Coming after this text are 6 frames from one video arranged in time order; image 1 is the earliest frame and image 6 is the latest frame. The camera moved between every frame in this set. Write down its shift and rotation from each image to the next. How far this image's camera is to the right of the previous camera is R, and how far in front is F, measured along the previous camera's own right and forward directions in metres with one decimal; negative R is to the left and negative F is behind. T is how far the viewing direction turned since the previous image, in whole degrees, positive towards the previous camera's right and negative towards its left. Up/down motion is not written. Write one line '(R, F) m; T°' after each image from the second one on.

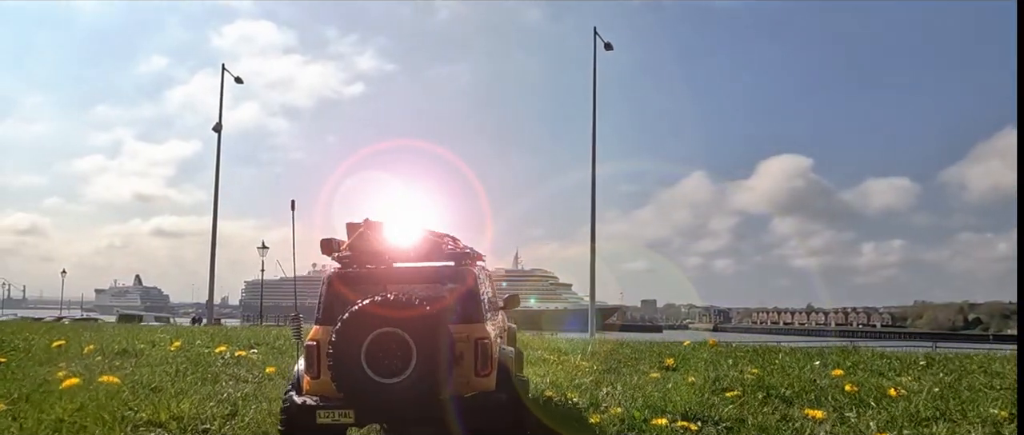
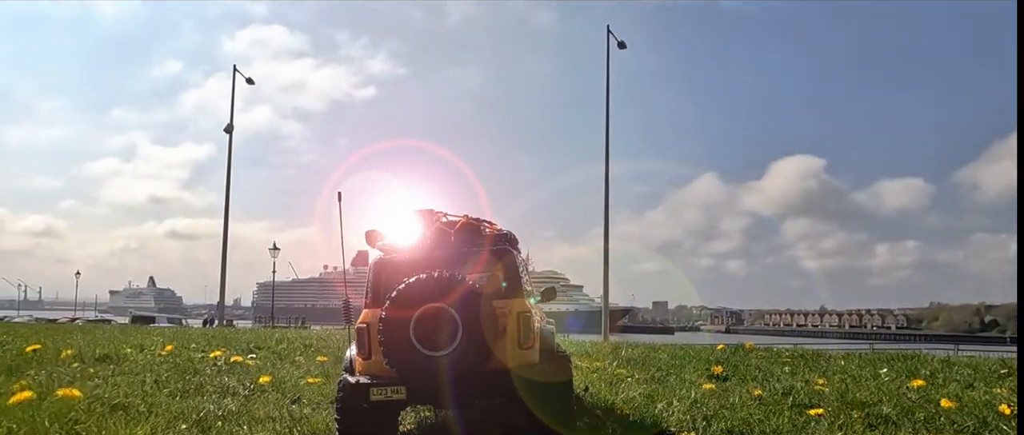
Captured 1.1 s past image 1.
(0.0, +0.3) m; -1°
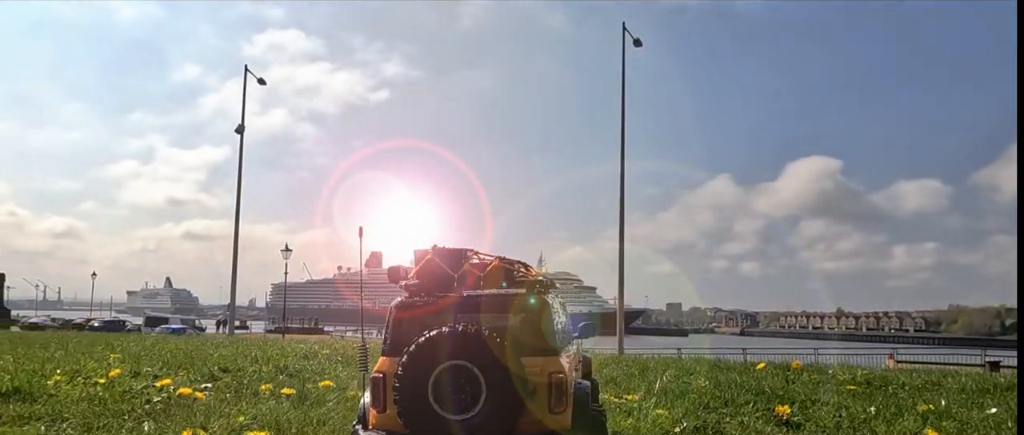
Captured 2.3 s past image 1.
(0.0, +0.5) m; -1°
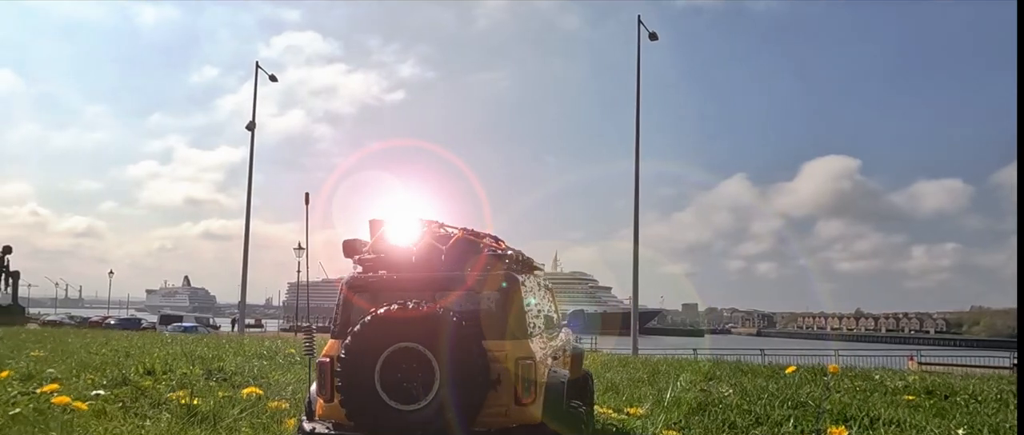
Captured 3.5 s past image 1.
(+0.1, +0.7) m; -1°
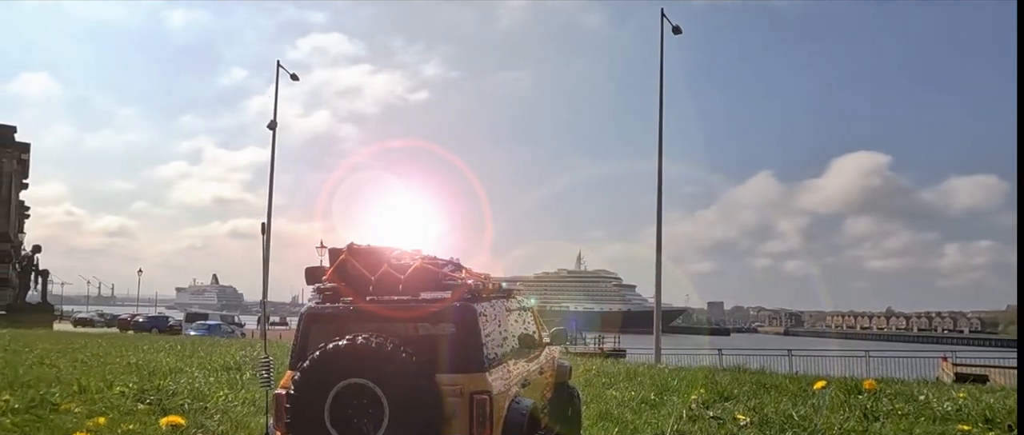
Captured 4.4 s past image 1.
(+0.3, +0.9) m; -2°
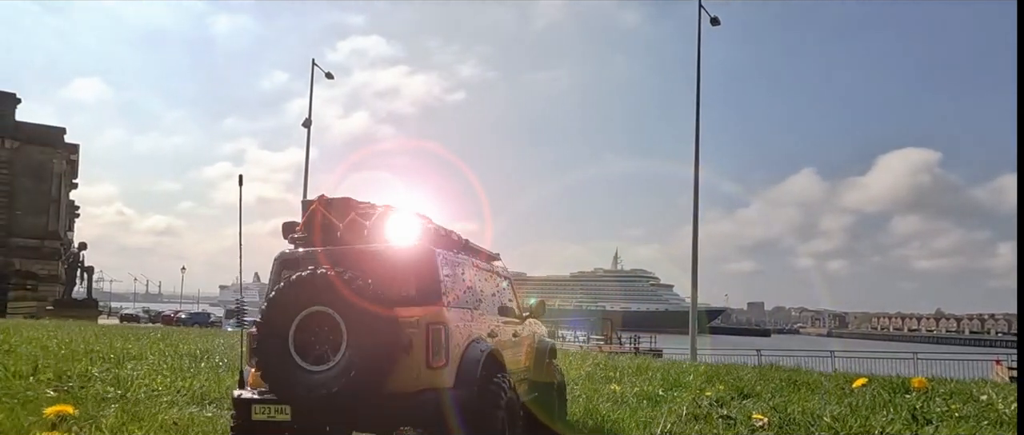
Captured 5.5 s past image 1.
(+0.4, +1.0) m; -3°
